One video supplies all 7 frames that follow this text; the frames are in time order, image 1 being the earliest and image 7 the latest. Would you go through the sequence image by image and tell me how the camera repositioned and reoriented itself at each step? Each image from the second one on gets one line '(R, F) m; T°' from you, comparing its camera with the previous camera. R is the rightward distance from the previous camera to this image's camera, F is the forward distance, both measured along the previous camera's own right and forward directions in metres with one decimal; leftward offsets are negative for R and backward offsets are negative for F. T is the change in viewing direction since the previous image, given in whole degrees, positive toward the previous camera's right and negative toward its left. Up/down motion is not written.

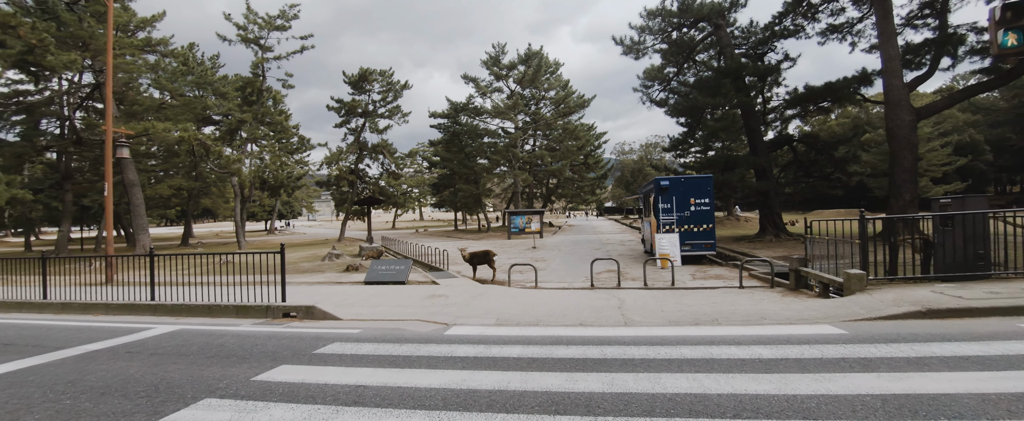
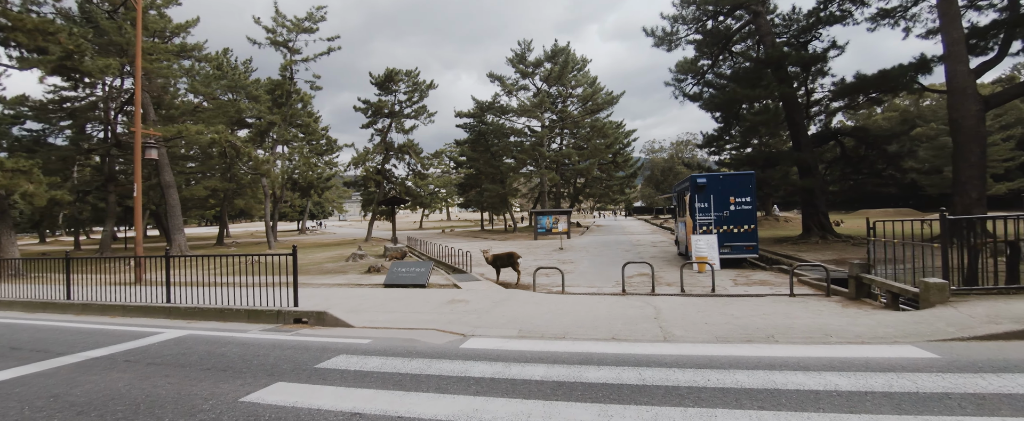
(0.0, +0.6) m; -4°
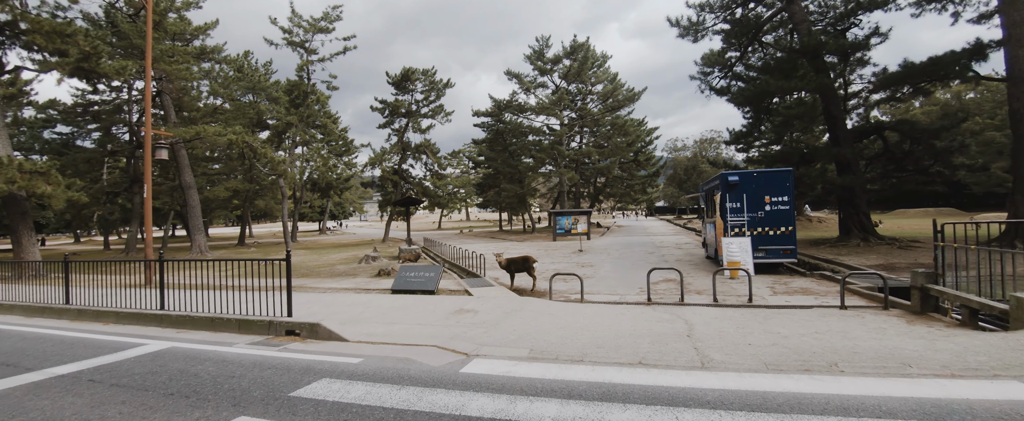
(+0.1, +0.7) m; -3°
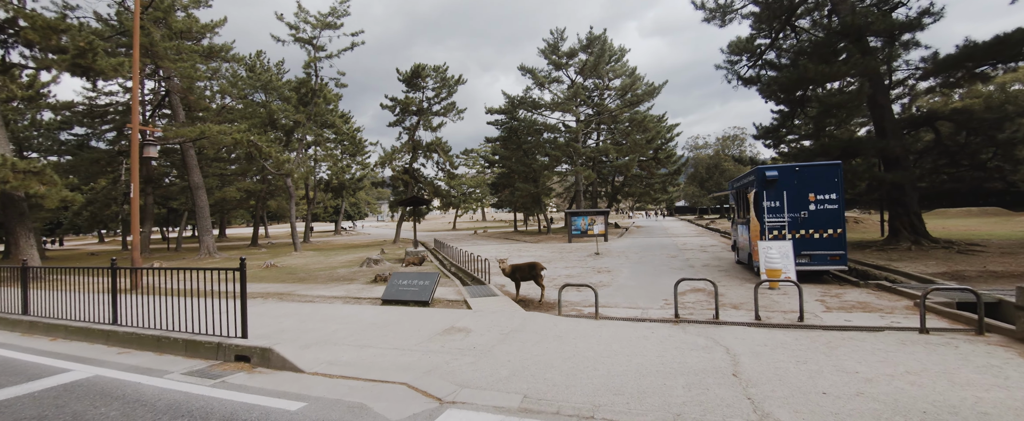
(+0.2, +1.1) m; -2°
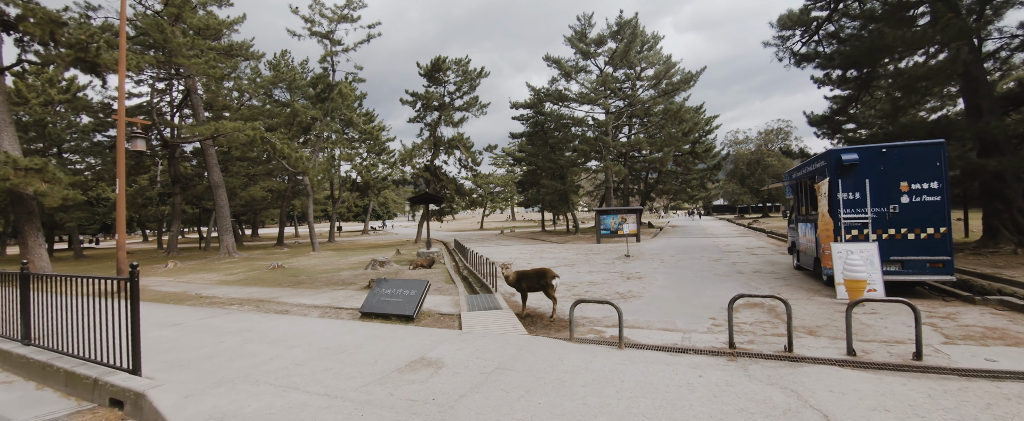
(+0.4, +1.6) m; -4°
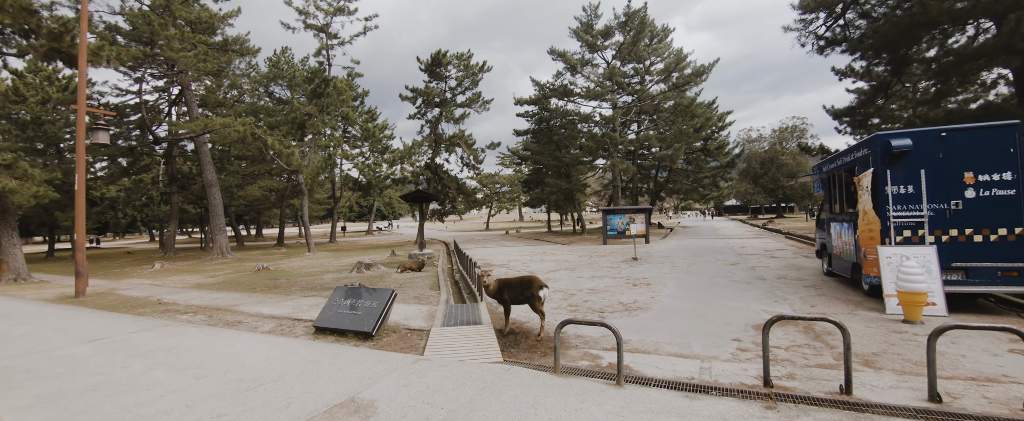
(+0.4, +1.1) m; -1°
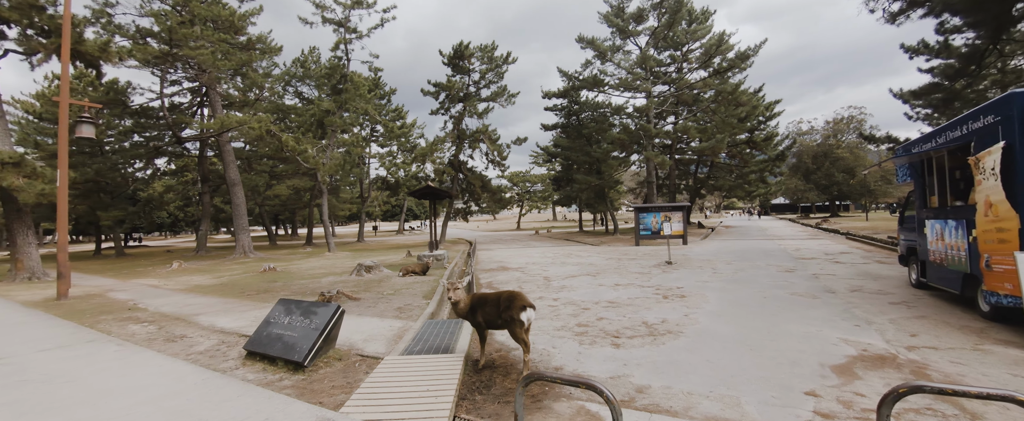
(+0.6, +1.4) m; -5°
